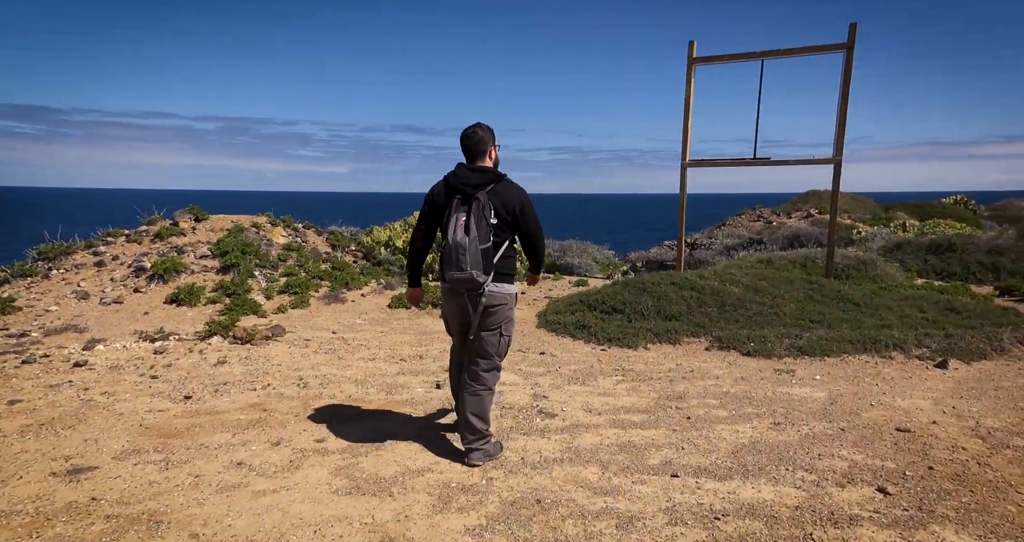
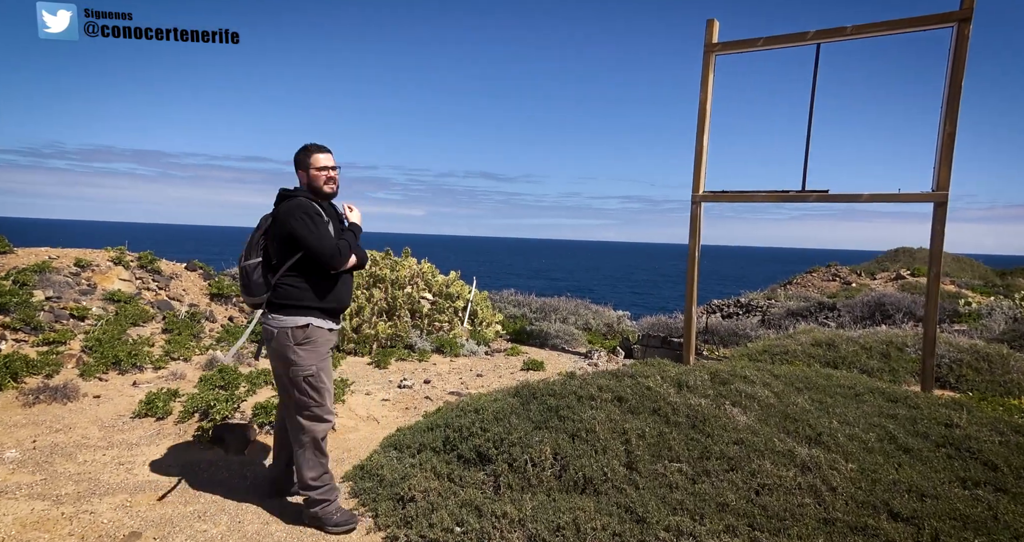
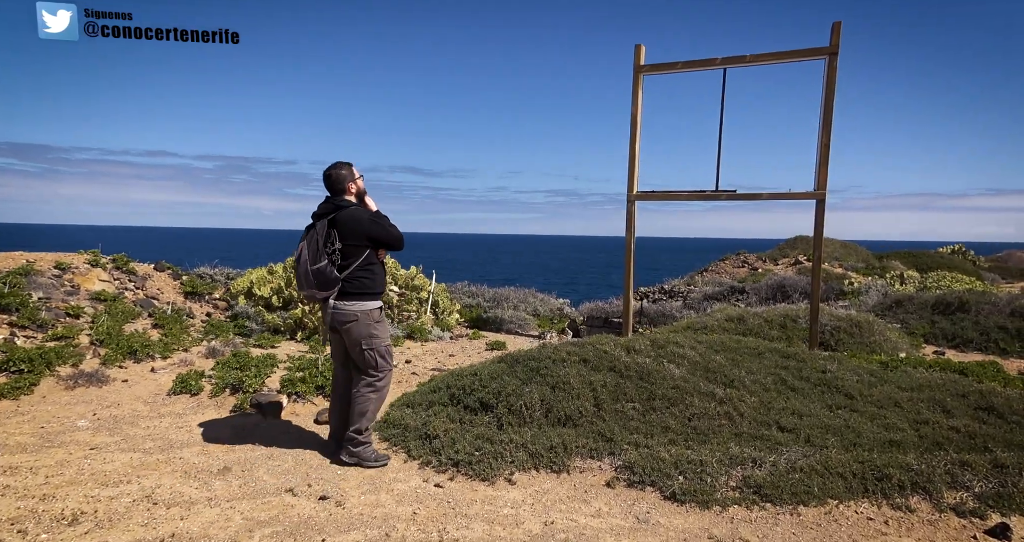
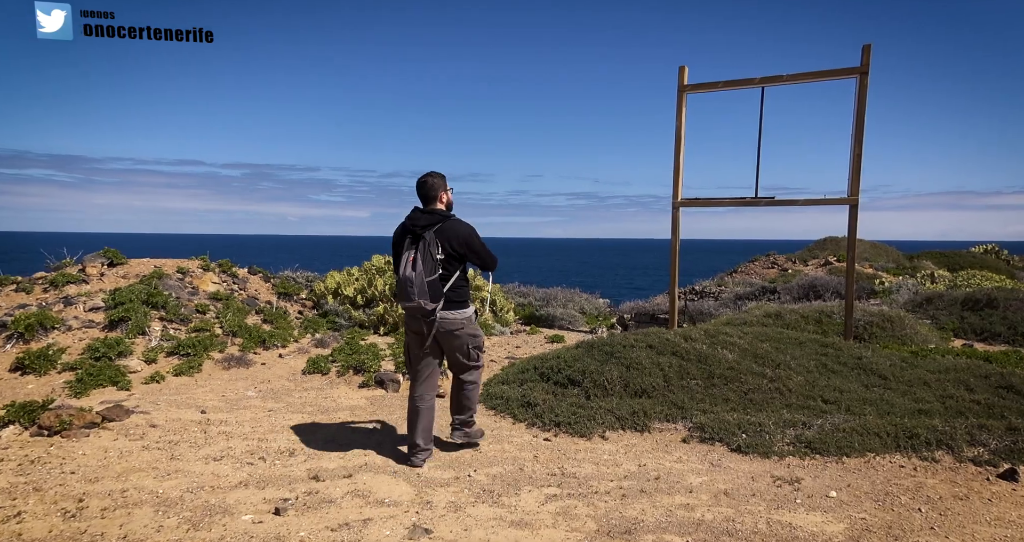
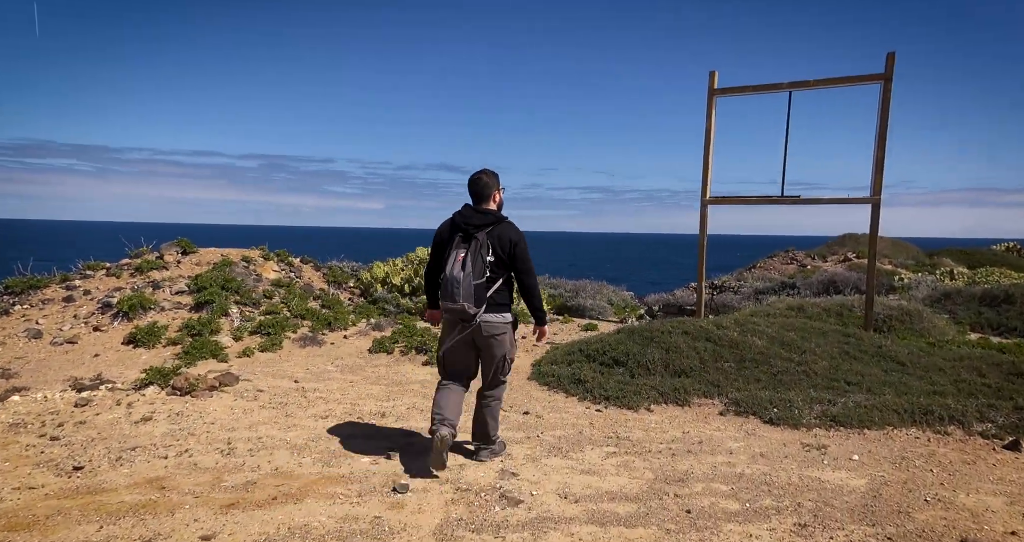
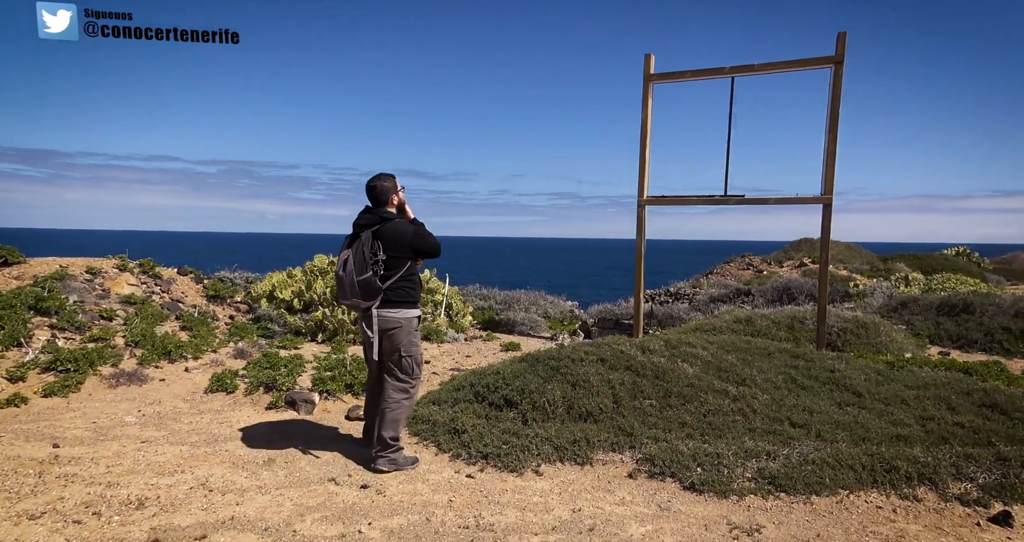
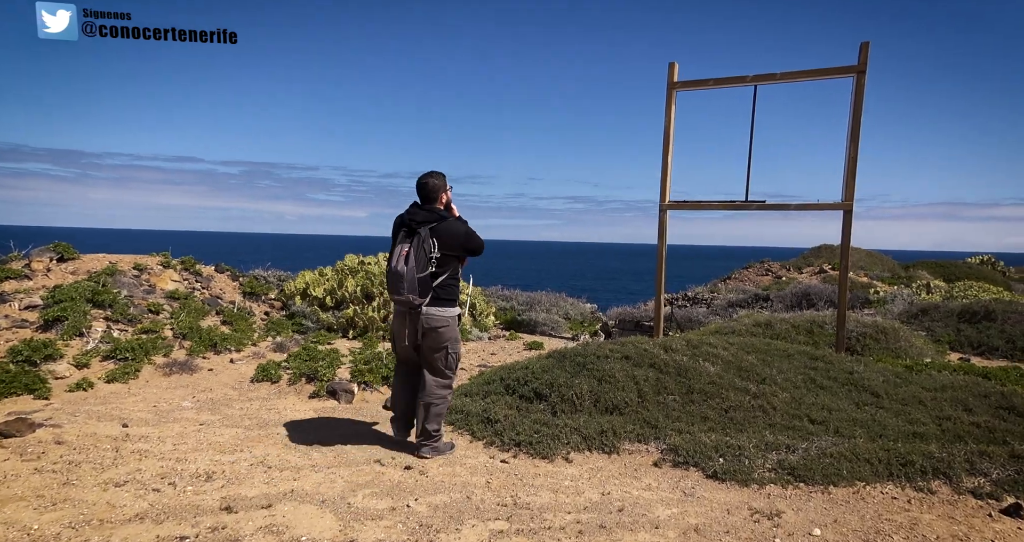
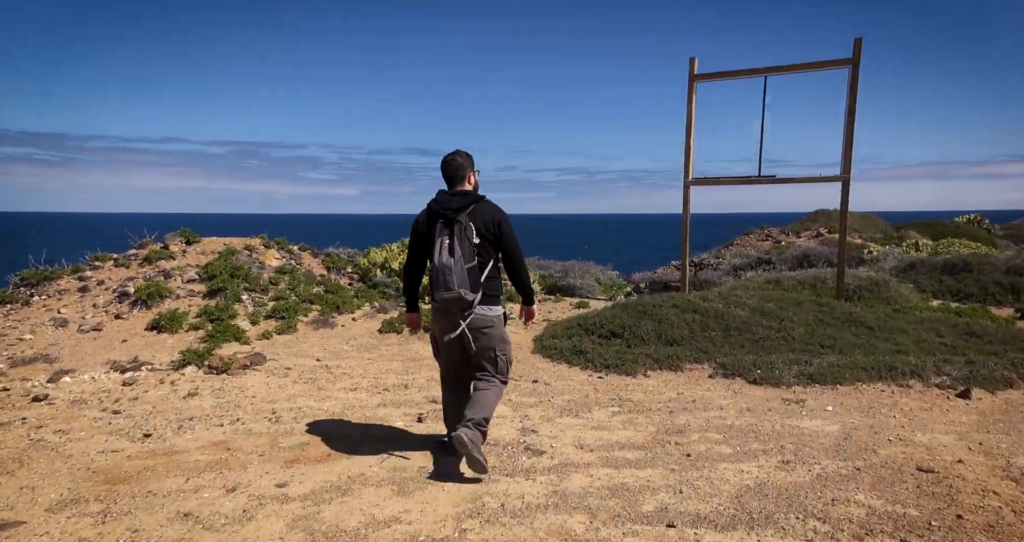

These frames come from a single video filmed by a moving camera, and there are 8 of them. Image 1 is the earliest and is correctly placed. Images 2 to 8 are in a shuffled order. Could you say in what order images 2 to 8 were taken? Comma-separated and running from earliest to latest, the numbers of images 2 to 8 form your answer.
8, 5, 4, 7, 6, 3, 2
